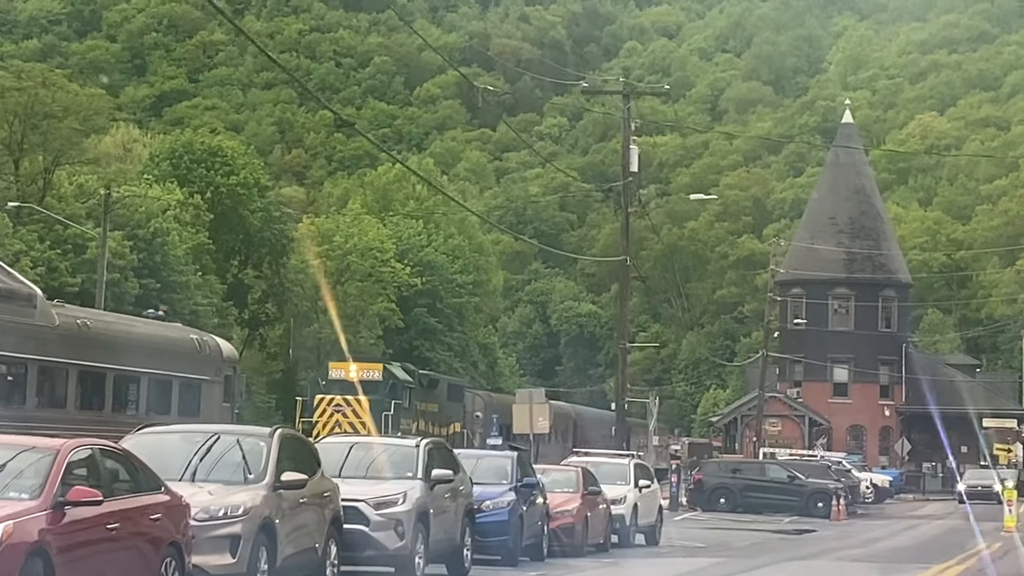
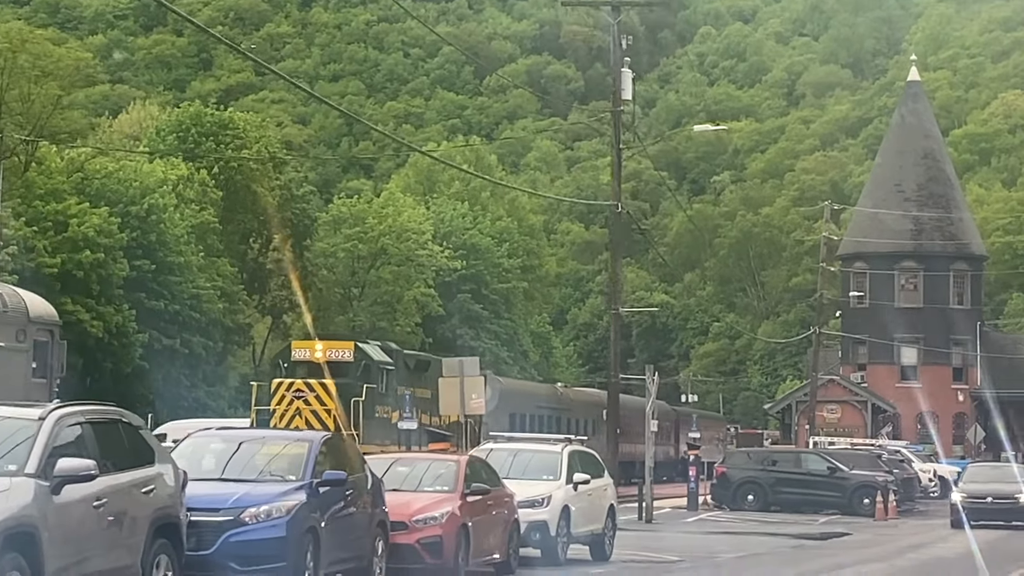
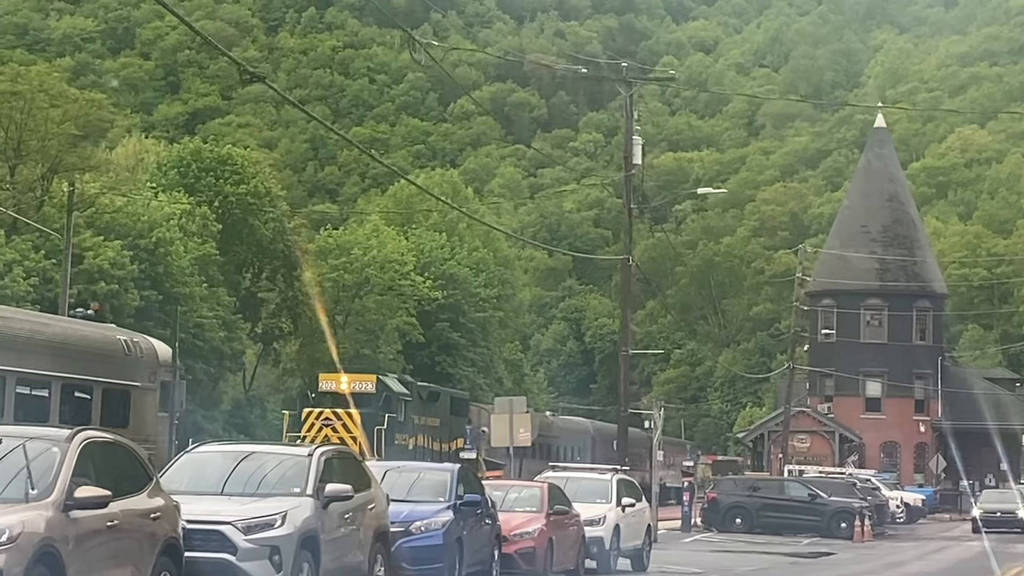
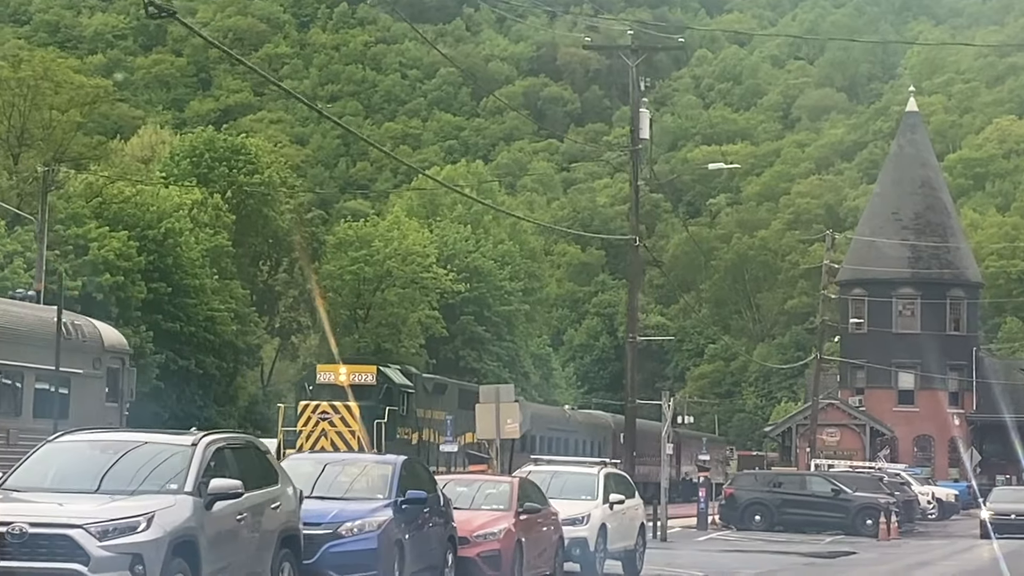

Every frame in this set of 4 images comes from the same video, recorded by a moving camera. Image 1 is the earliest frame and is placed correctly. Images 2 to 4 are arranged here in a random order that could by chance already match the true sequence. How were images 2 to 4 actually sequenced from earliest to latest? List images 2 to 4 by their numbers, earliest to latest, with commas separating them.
3, 4, 2
